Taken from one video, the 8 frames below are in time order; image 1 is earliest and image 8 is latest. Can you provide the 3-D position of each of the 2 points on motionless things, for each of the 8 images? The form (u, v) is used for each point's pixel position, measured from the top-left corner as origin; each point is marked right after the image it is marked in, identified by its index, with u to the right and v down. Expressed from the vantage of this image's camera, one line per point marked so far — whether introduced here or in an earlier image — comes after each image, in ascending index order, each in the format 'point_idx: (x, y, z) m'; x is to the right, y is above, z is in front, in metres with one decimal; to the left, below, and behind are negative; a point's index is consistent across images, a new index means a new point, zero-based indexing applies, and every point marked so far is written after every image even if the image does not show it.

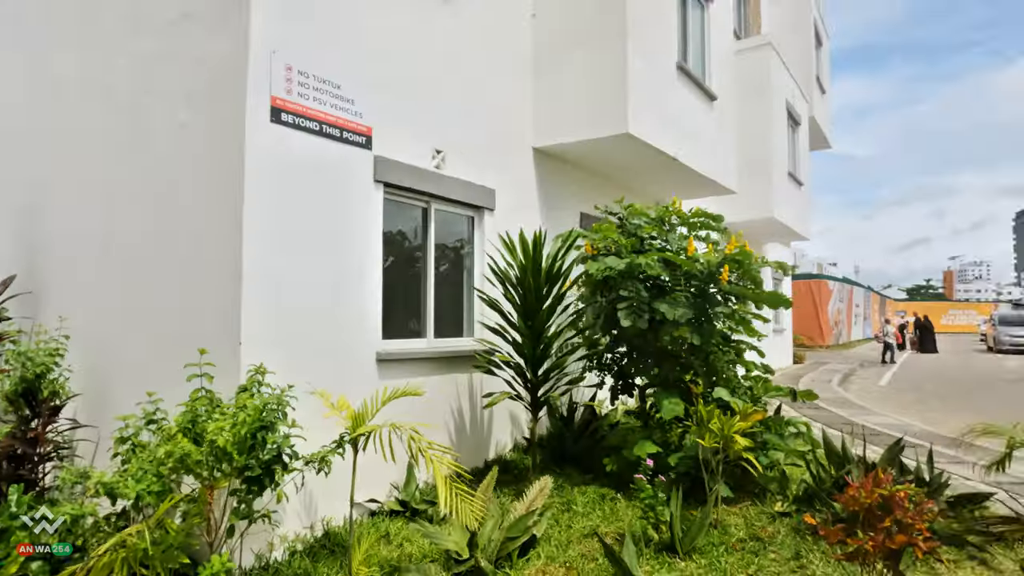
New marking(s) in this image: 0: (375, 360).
0: (-0.8, -0.4, +3.7) m
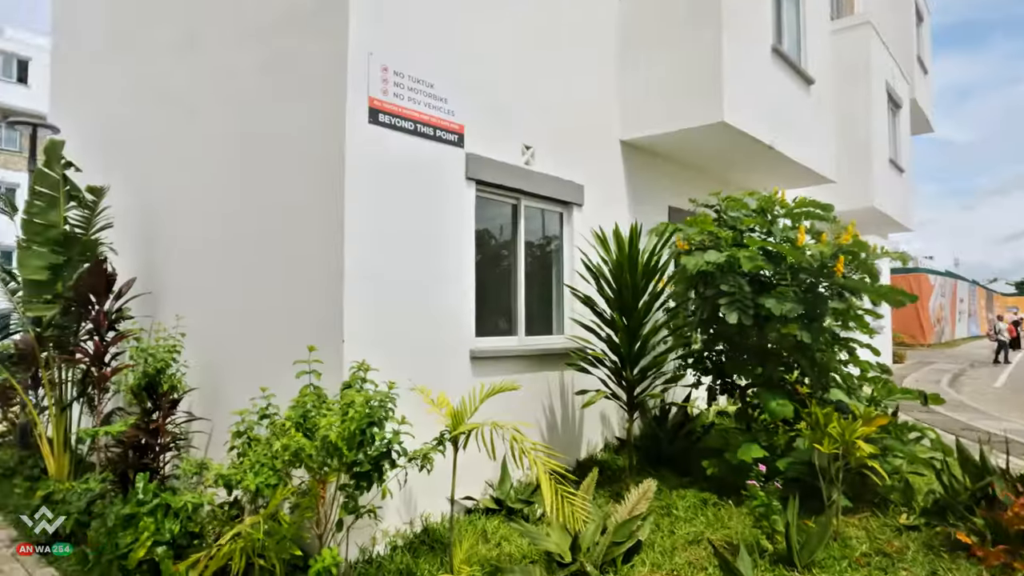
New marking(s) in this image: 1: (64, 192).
0: (-0.3, -0.4, +3.7) m
1: (-3.8, +0.8, +5.1) m
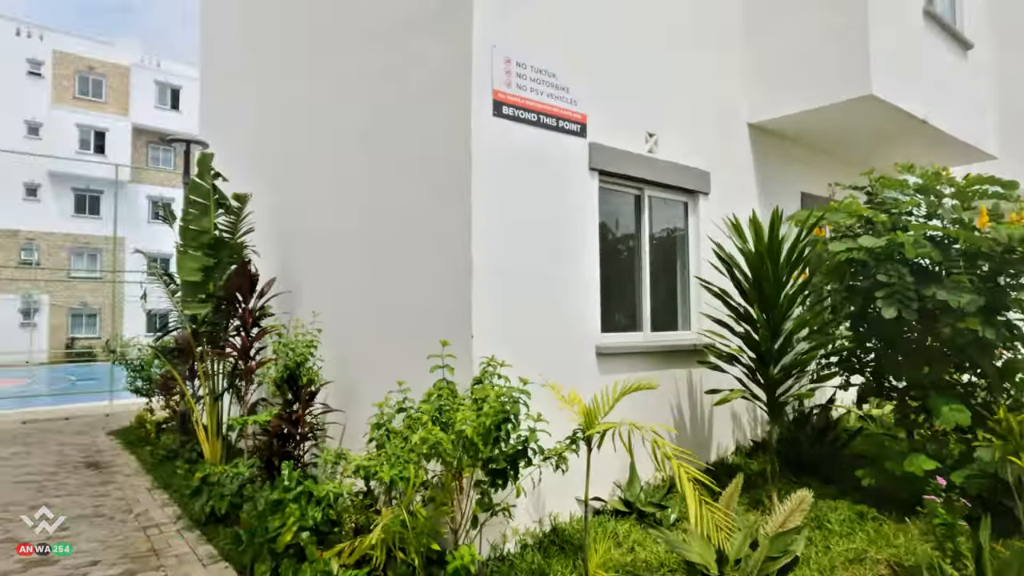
0: (+0.5, -0.4, +3.5) m
1: (-2.8, +0.8, +5.6) m
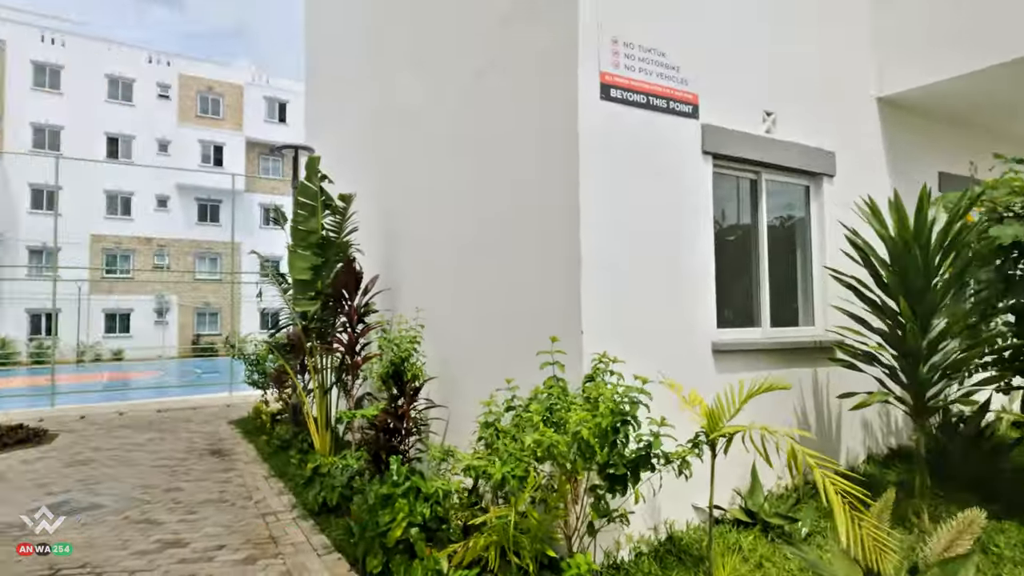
0: (+1.1, -0.3, +3.3) m
1: (-1.8, +0.8, +5.8) m
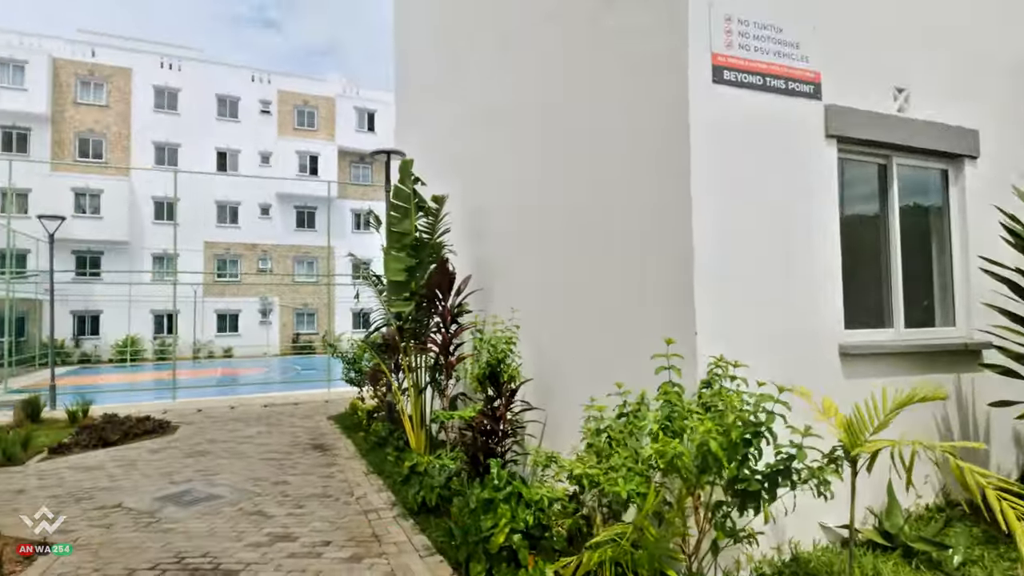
0: (+1.6, -0.3, +3.0) m
1: (-0.9, +0.8, +5.9) m
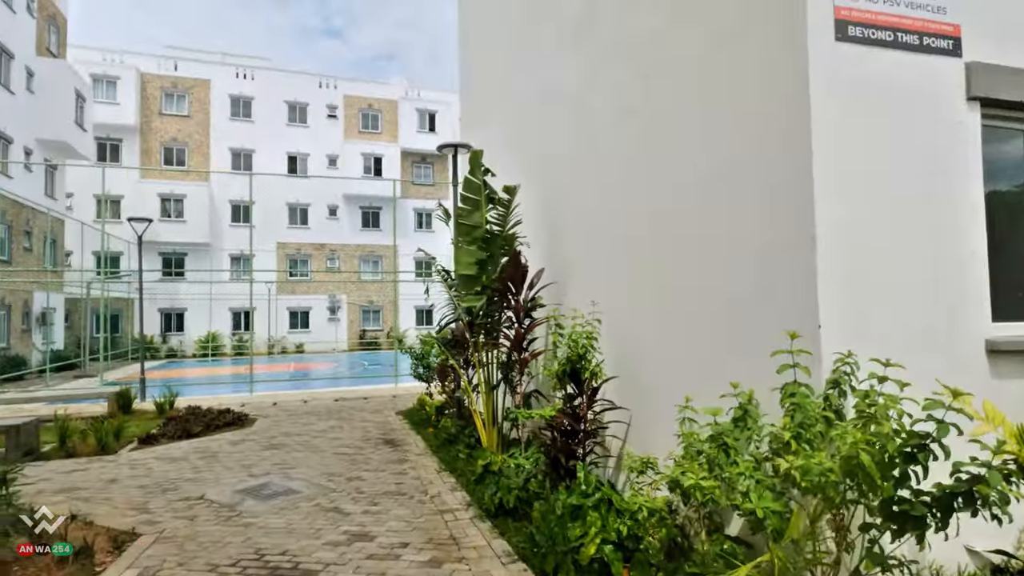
0: (+2.0, -0.3, +2.6) m
1: (-0.2, +0.9, +5.7) m
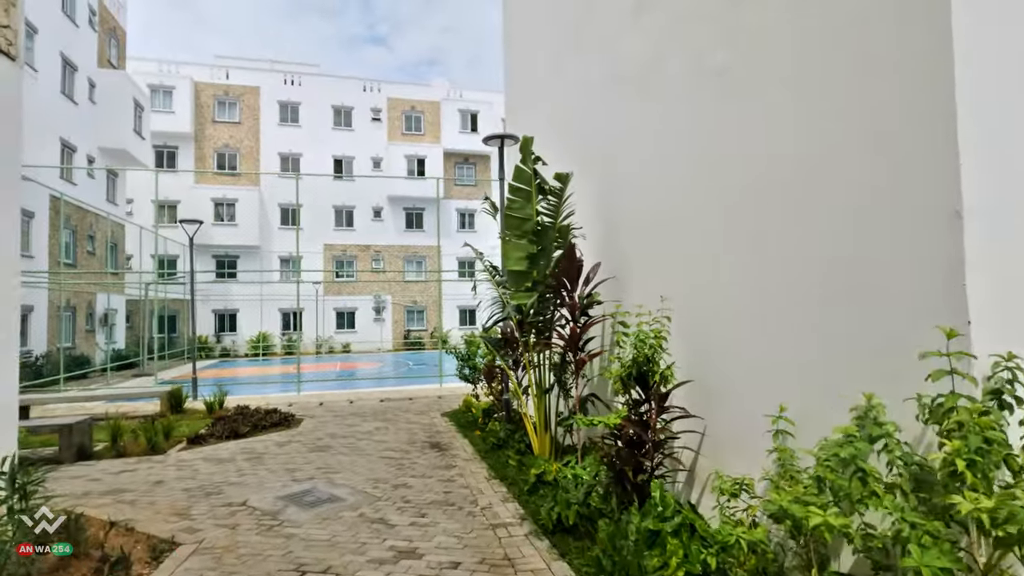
0: (+2.3, -0.2, +2.0) m
1: (+0.2, +0.9, +5.3) m
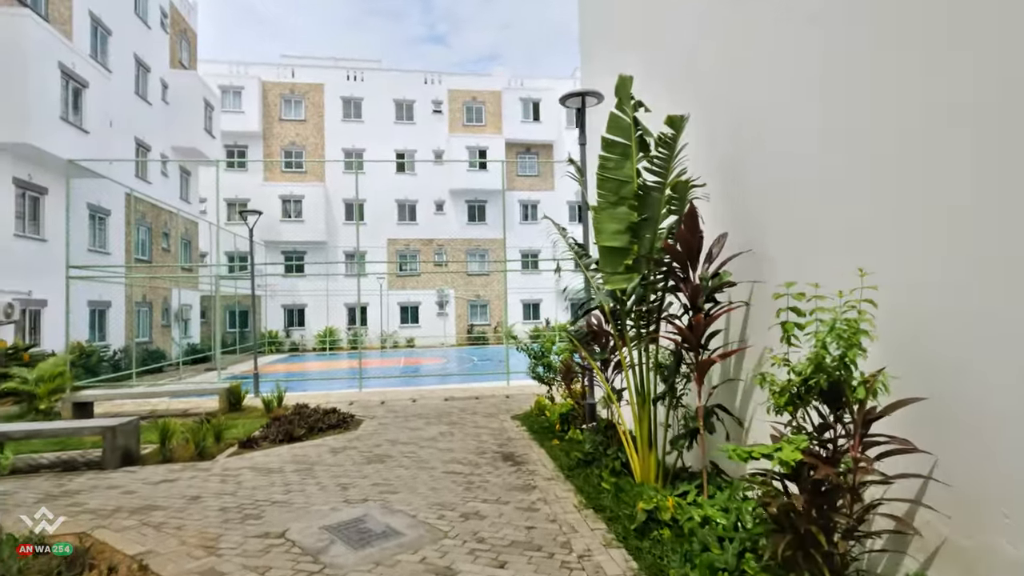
0: (+2.6, -0.1, +0.7) m
1: (+0.9, +1.1, +4.1) m
